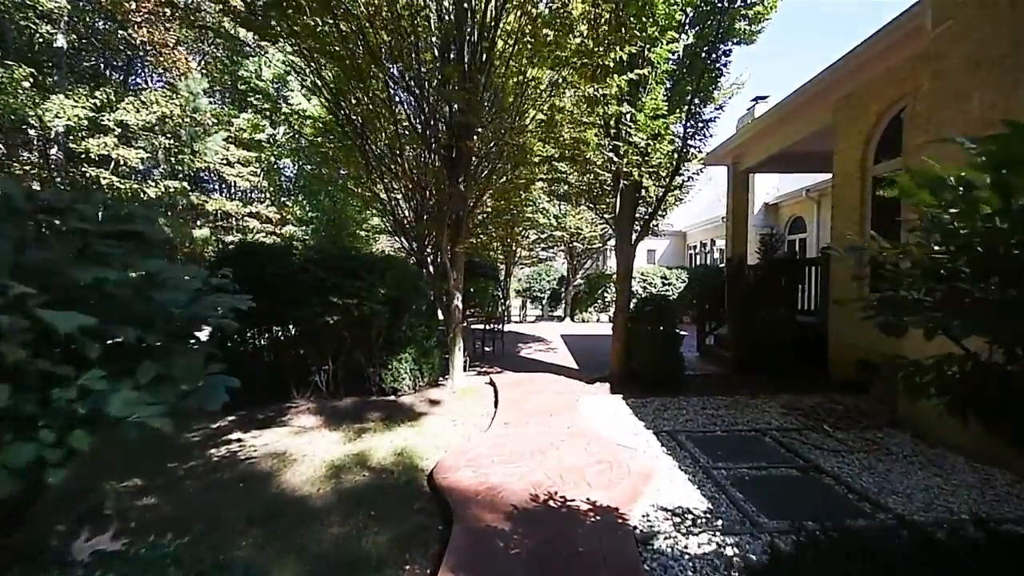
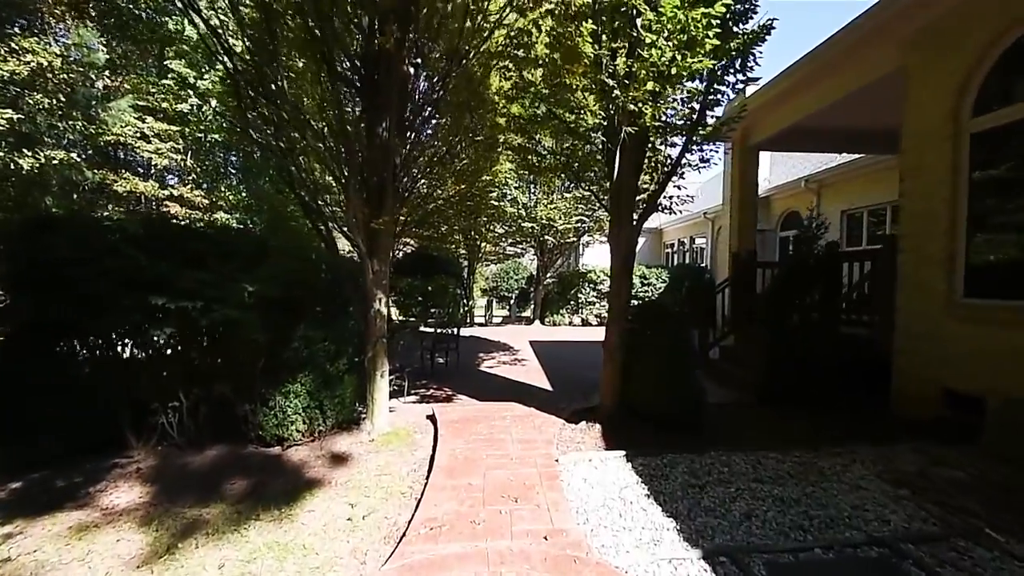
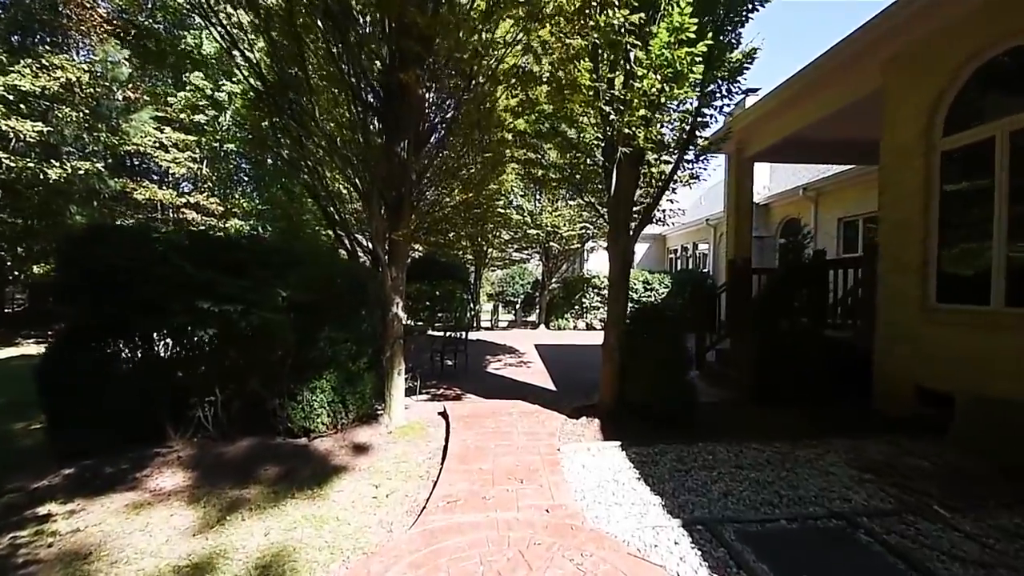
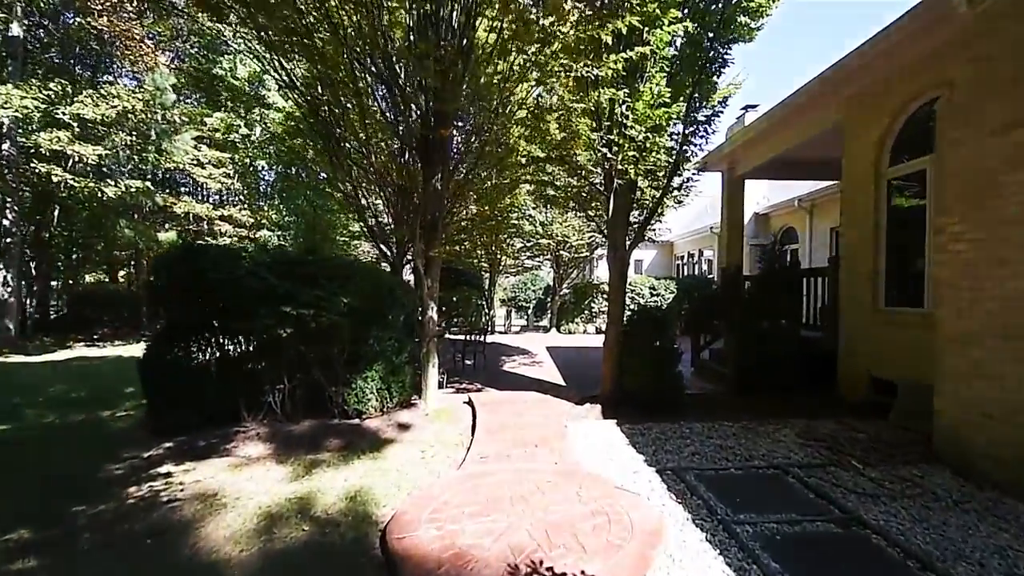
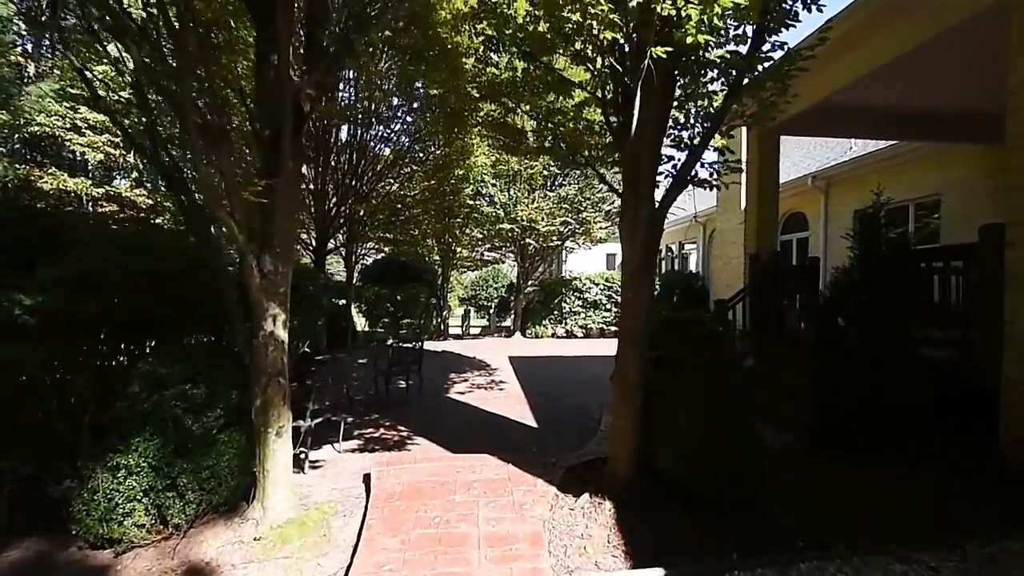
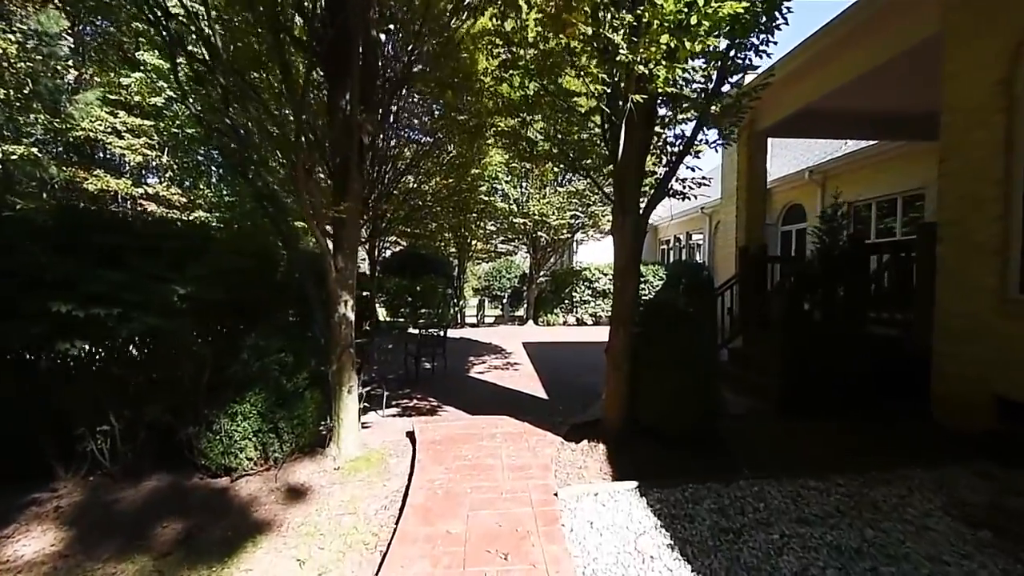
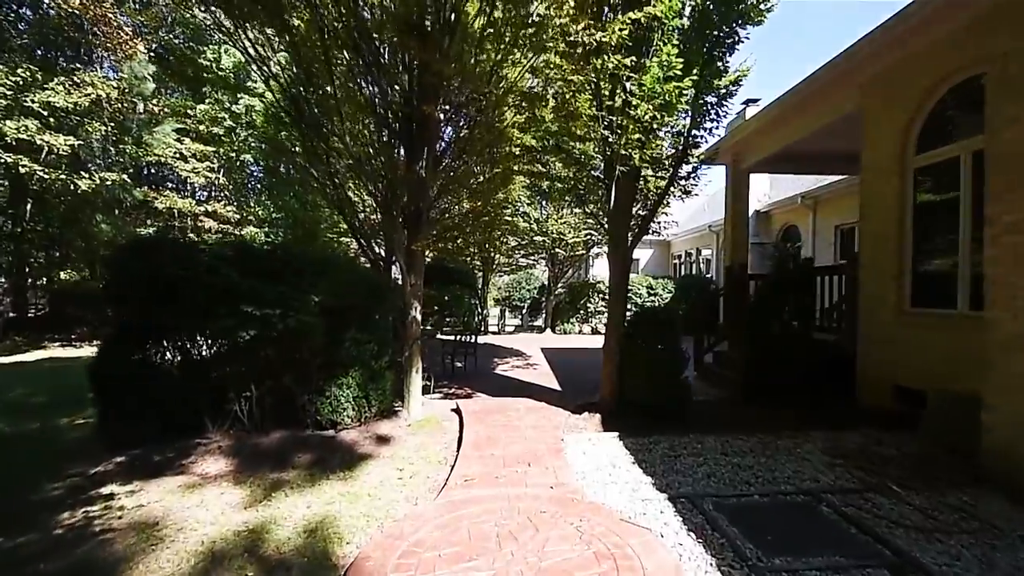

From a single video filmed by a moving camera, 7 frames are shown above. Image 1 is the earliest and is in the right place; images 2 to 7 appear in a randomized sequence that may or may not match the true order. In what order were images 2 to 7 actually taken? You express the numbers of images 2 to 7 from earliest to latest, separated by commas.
4, 7, 3, 2, 6, 5
